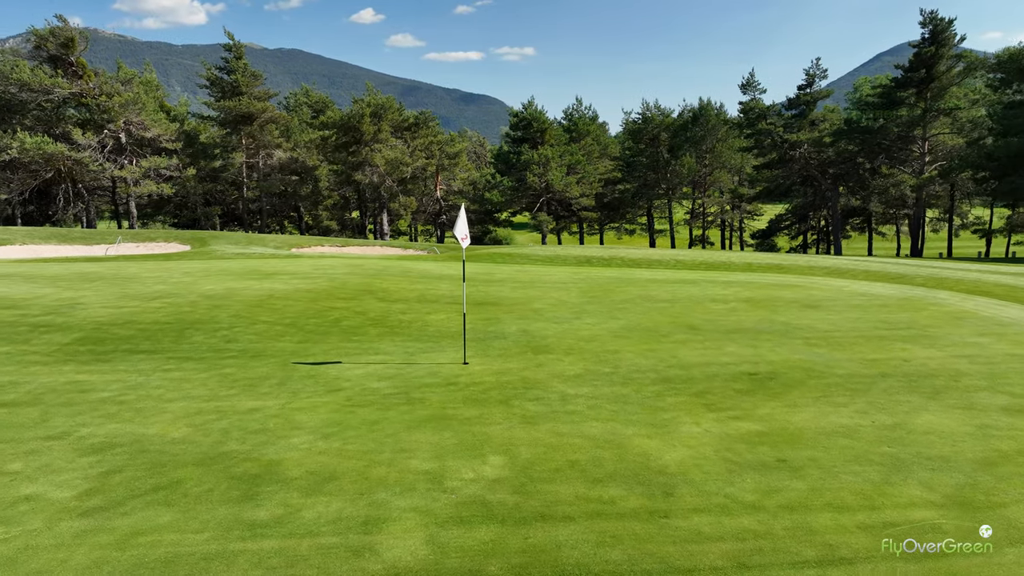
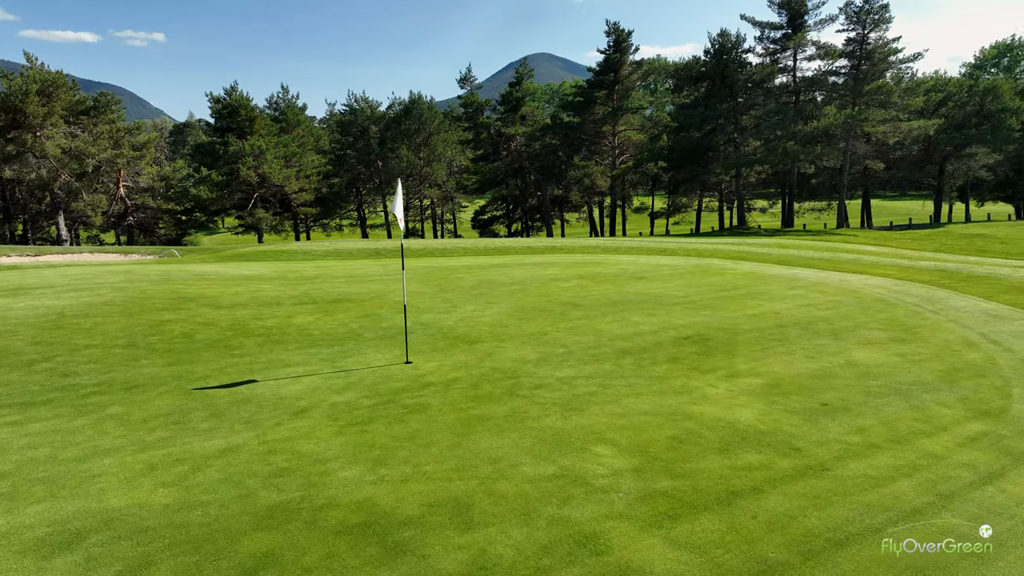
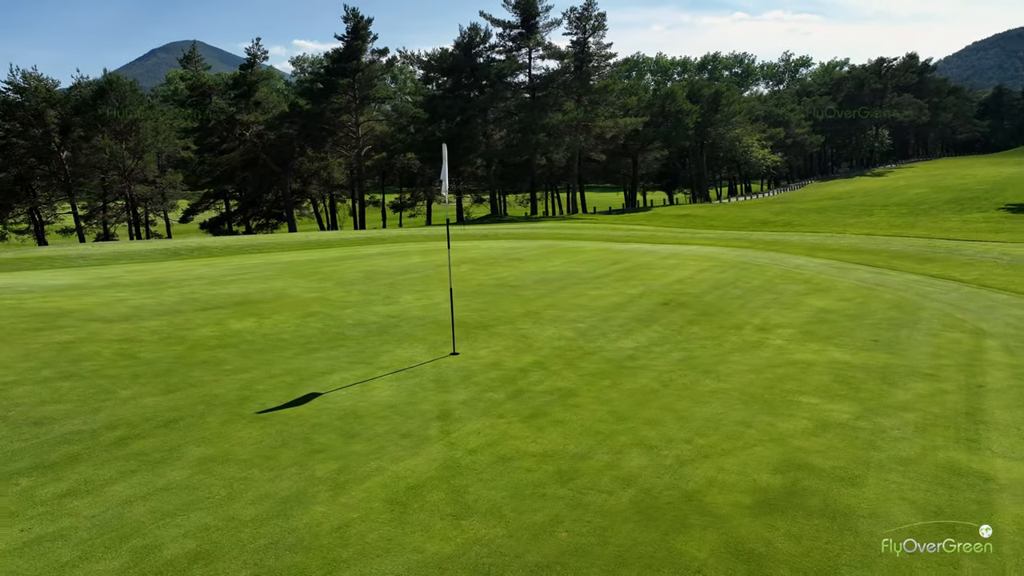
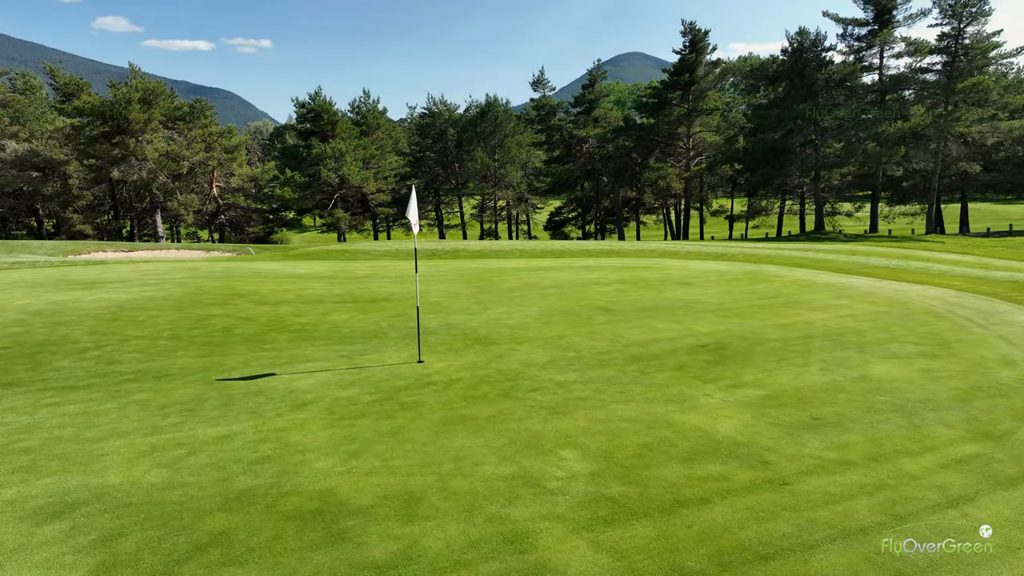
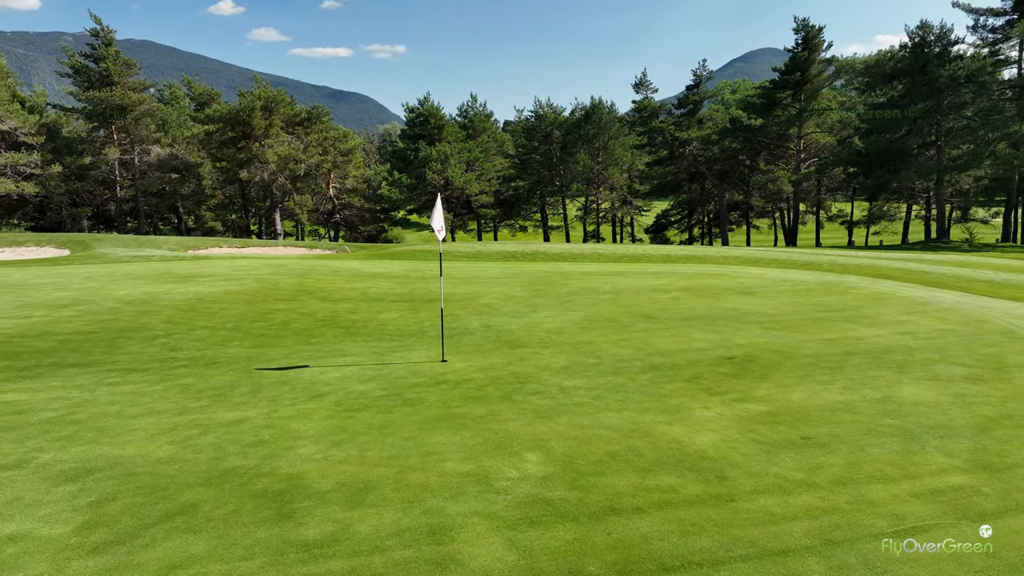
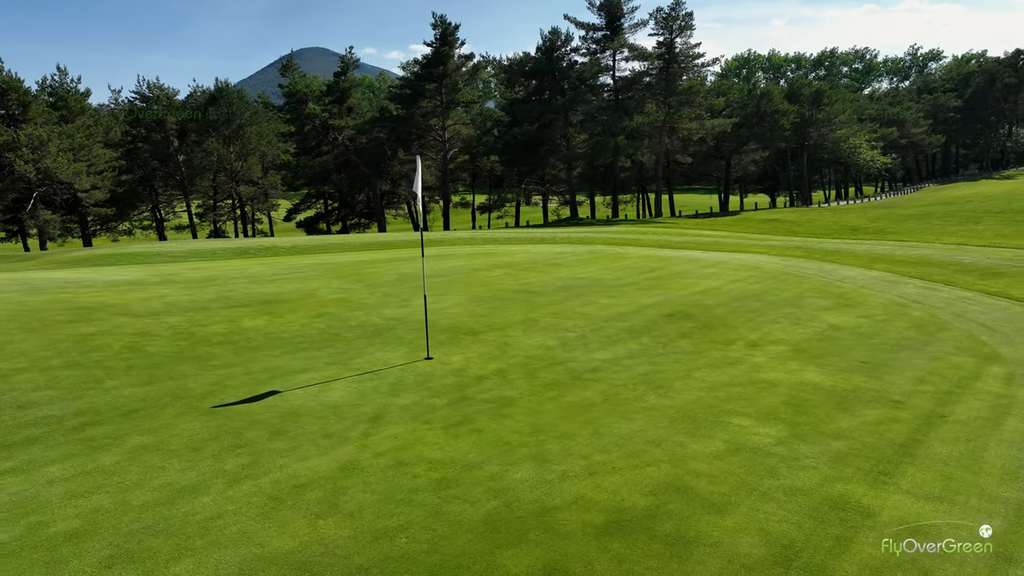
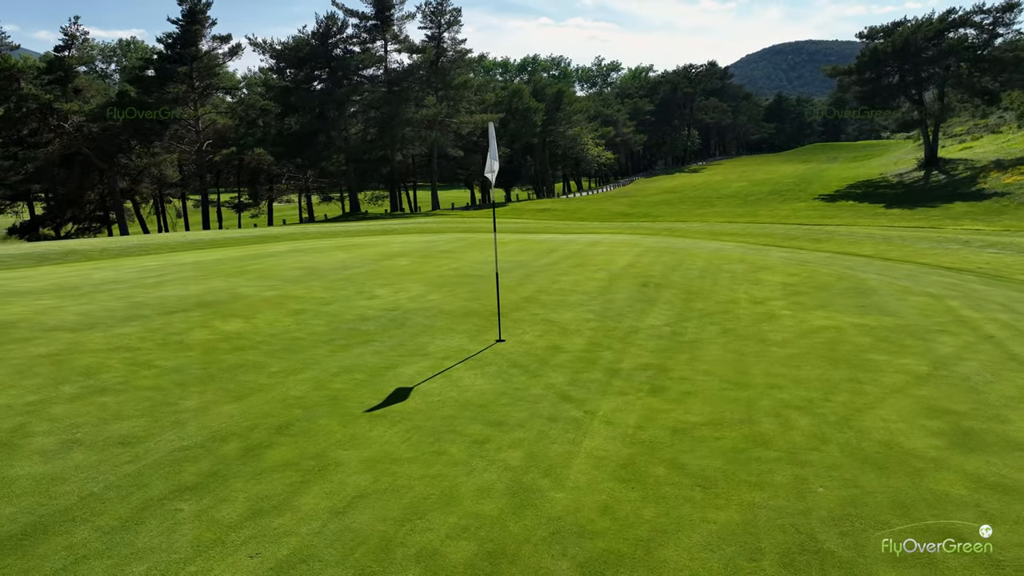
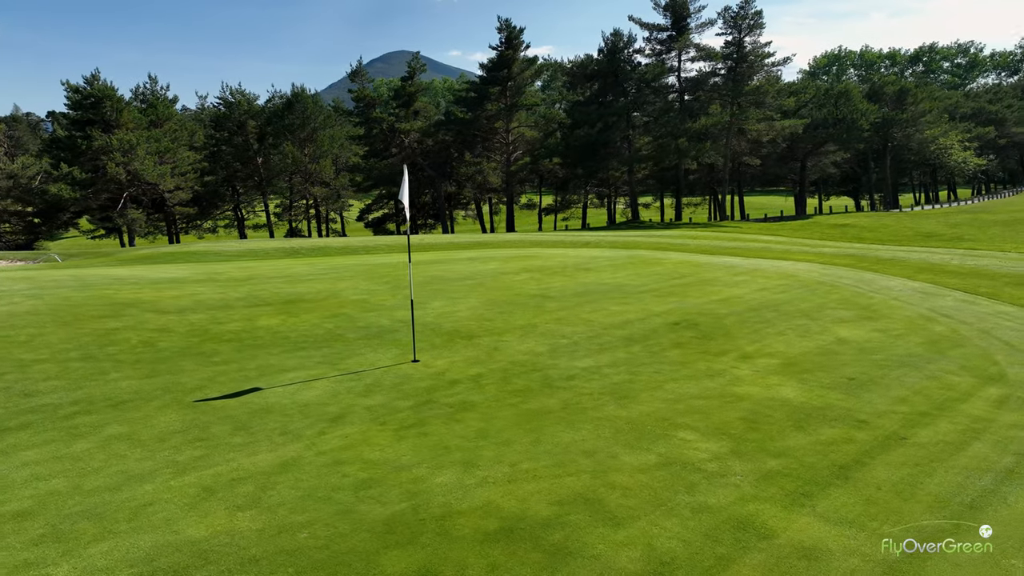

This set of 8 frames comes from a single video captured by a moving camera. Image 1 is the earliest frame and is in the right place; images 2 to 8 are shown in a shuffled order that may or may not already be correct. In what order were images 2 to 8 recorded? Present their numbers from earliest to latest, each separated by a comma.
5, 4, 2, 8, 6, 3, 7
